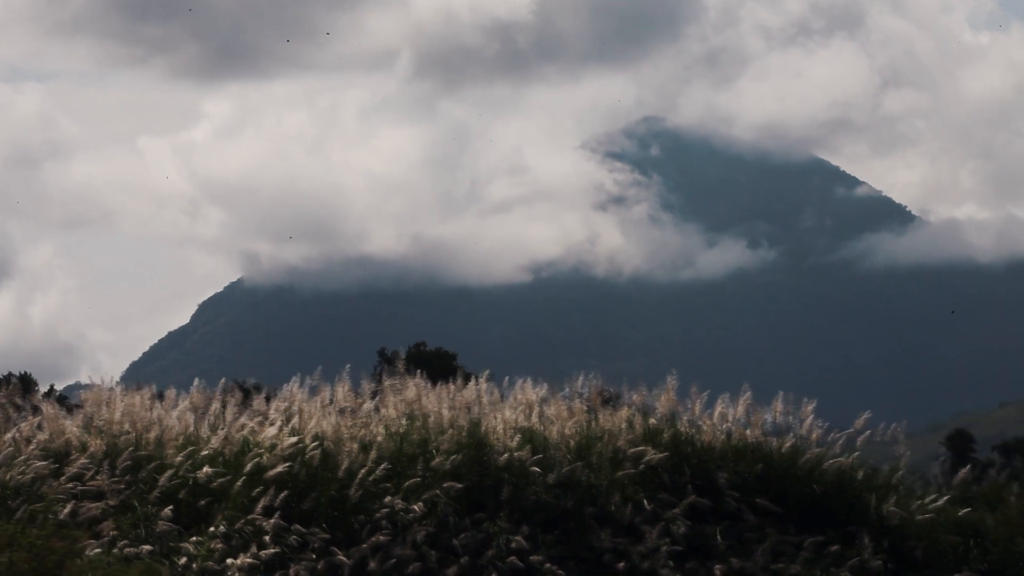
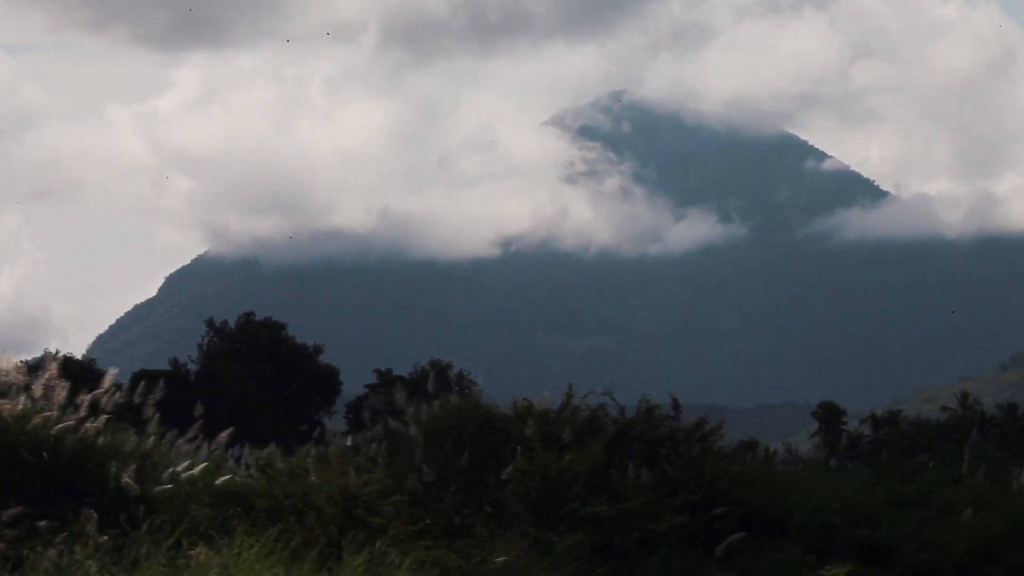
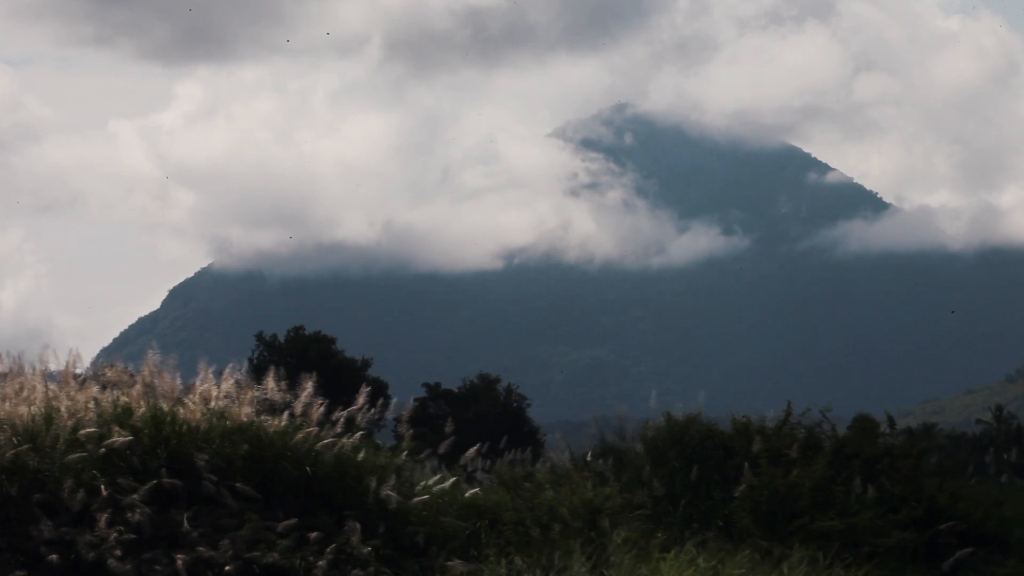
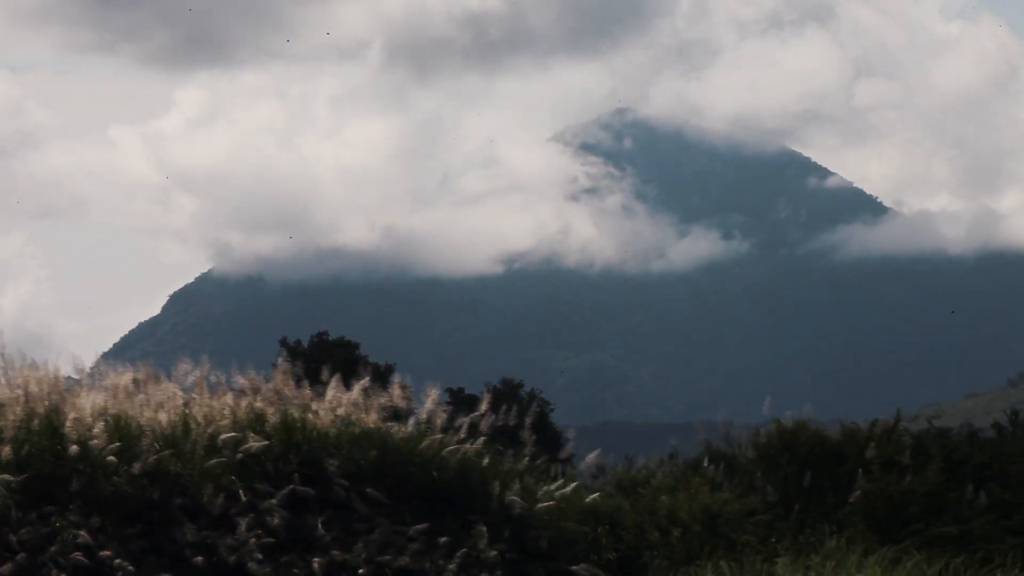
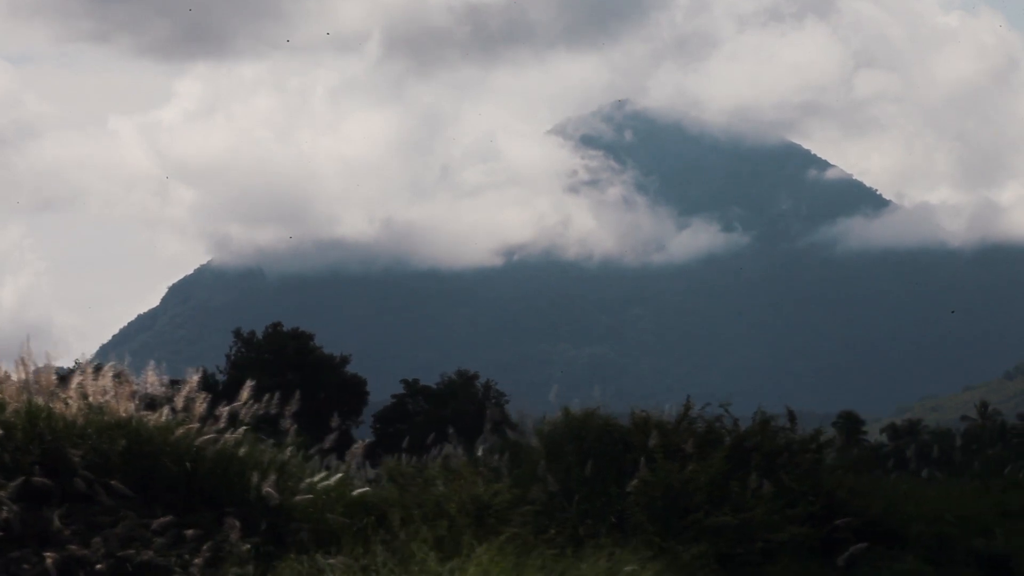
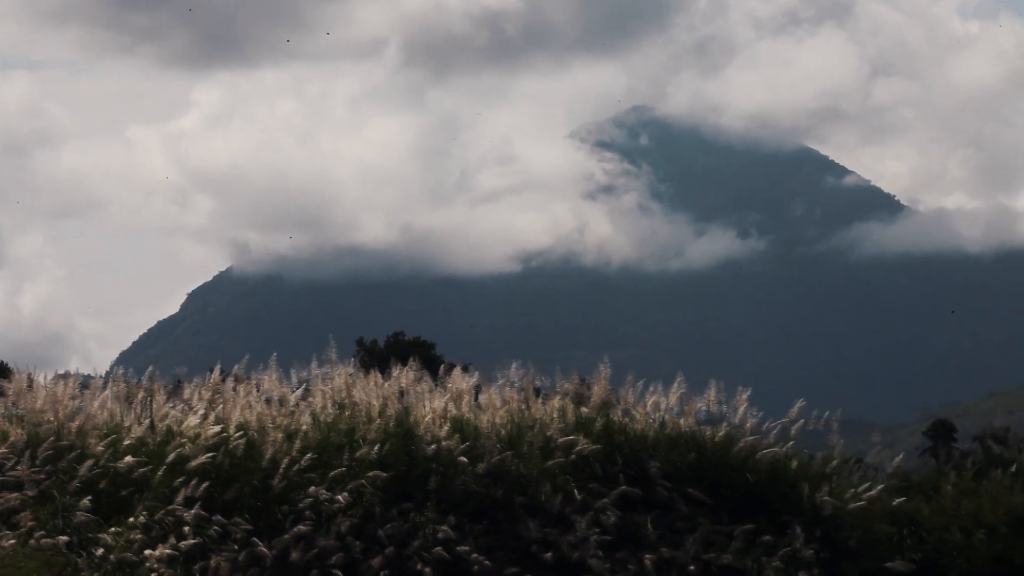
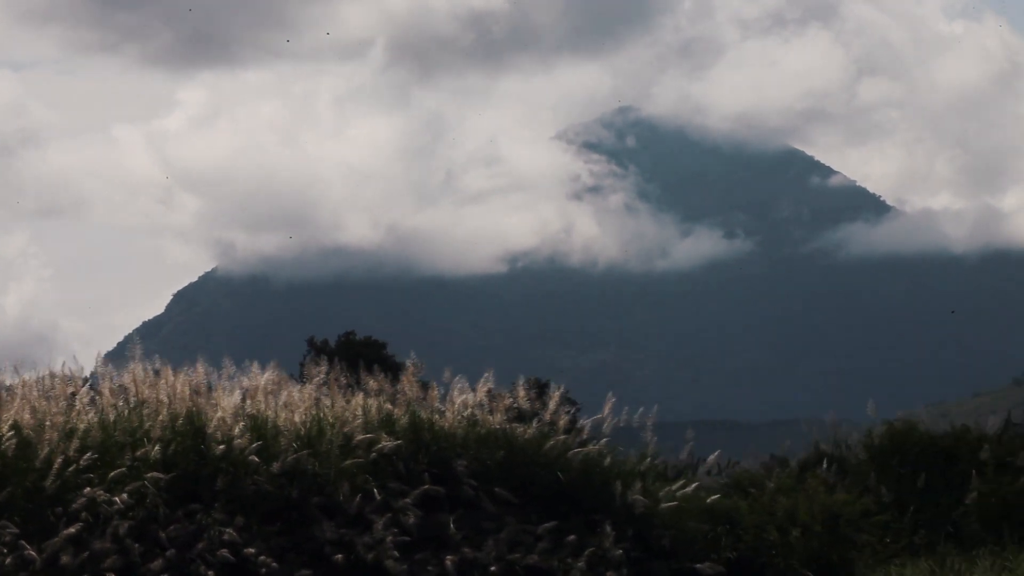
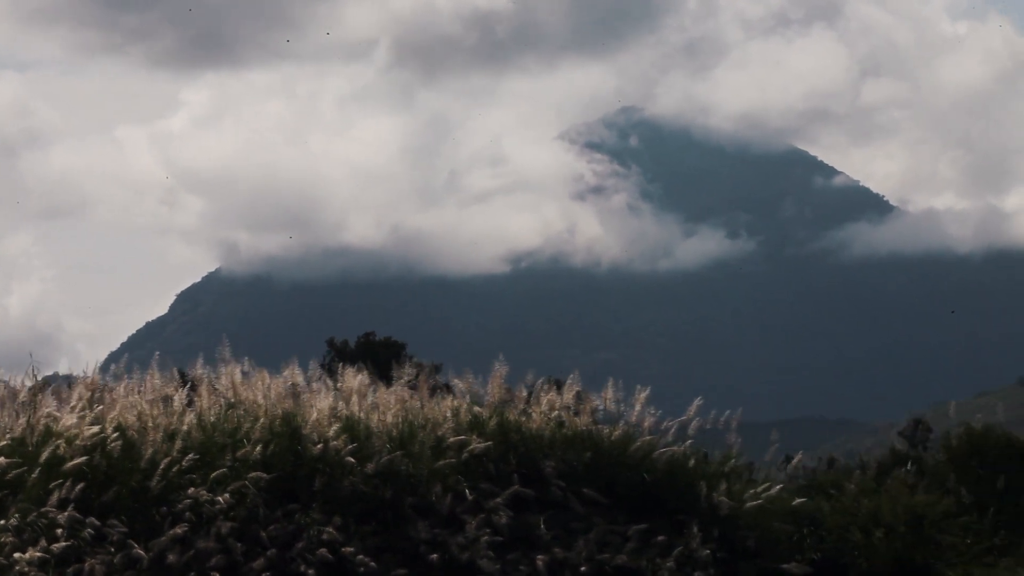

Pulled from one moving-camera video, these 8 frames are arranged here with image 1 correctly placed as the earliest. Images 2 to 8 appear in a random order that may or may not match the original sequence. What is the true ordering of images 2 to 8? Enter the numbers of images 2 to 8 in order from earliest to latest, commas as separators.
6, 8, 7, 4, 3, 5, 2
